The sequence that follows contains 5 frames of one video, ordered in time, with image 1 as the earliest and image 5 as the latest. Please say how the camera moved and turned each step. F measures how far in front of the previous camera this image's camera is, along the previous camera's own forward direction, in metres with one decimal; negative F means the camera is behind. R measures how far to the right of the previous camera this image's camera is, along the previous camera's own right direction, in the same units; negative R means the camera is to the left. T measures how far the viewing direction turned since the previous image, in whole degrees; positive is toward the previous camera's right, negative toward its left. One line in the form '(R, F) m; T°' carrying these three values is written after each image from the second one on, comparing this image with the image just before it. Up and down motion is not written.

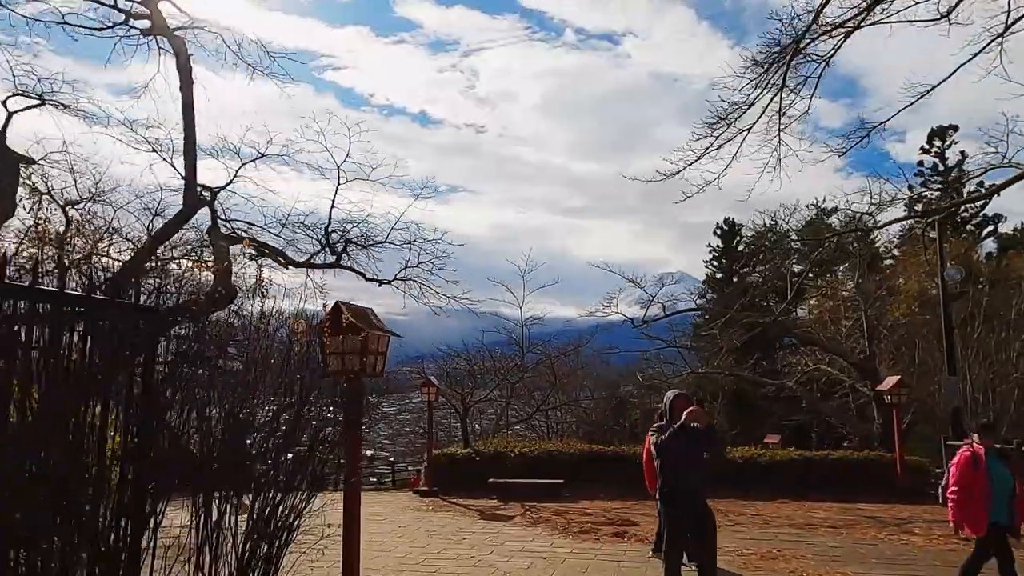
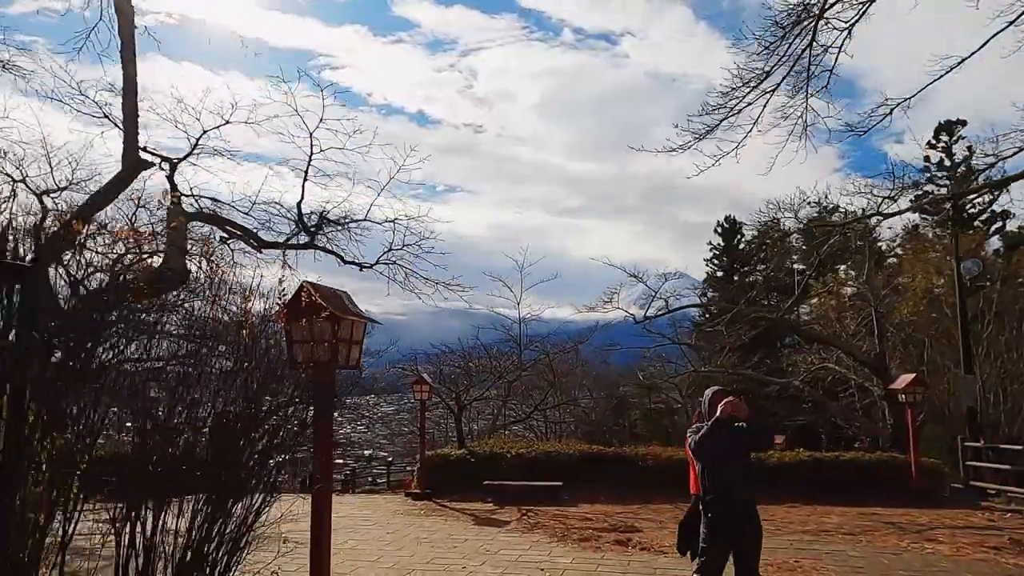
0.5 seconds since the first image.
(0.0, +0.6) m; 0°
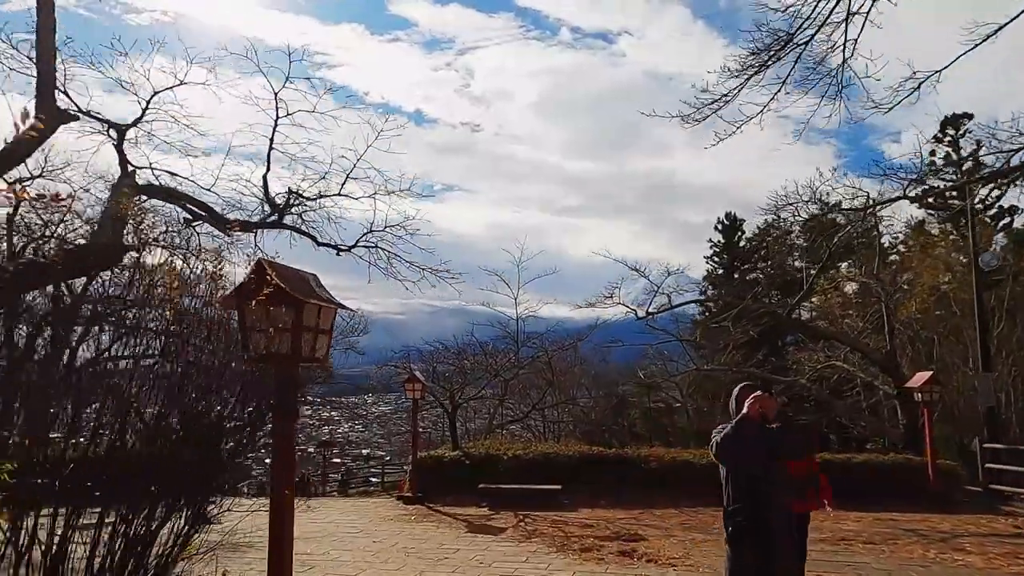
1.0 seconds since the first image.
(0.0, +0.6) m; 0°
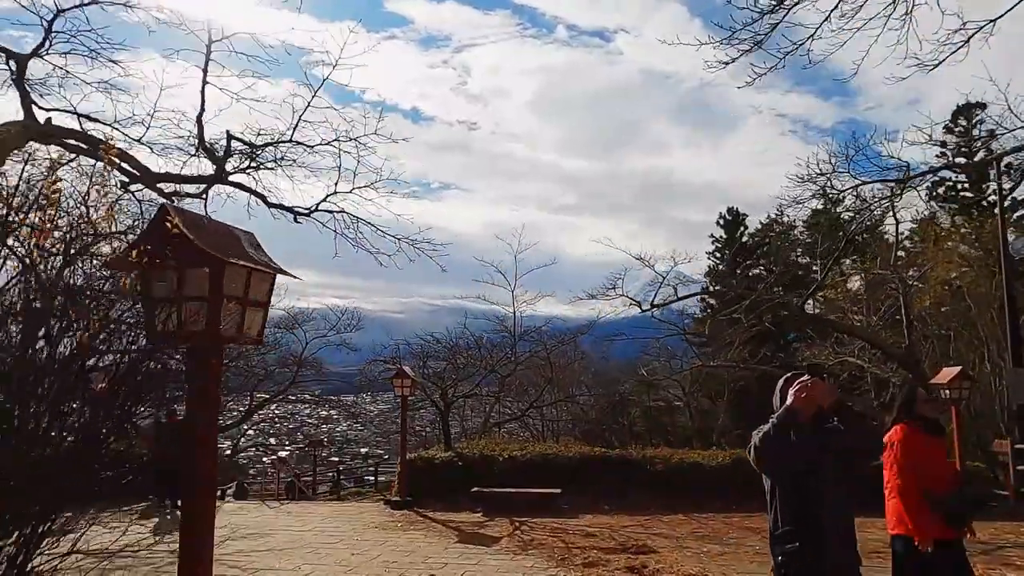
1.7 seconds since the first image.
(0.0, +0.8) m; 0°
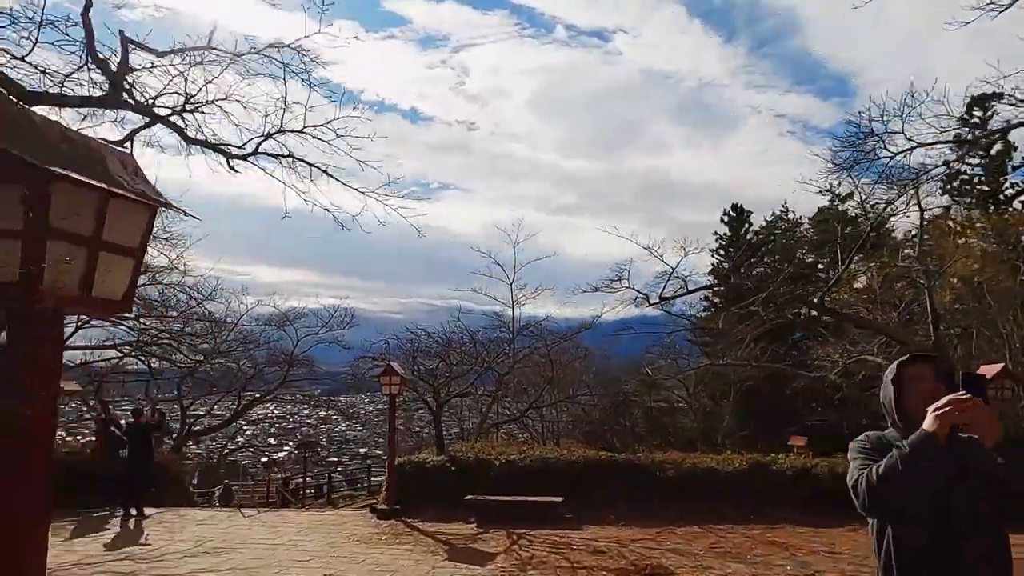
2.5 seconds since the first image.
(0.0, +1.0) m; 0°
